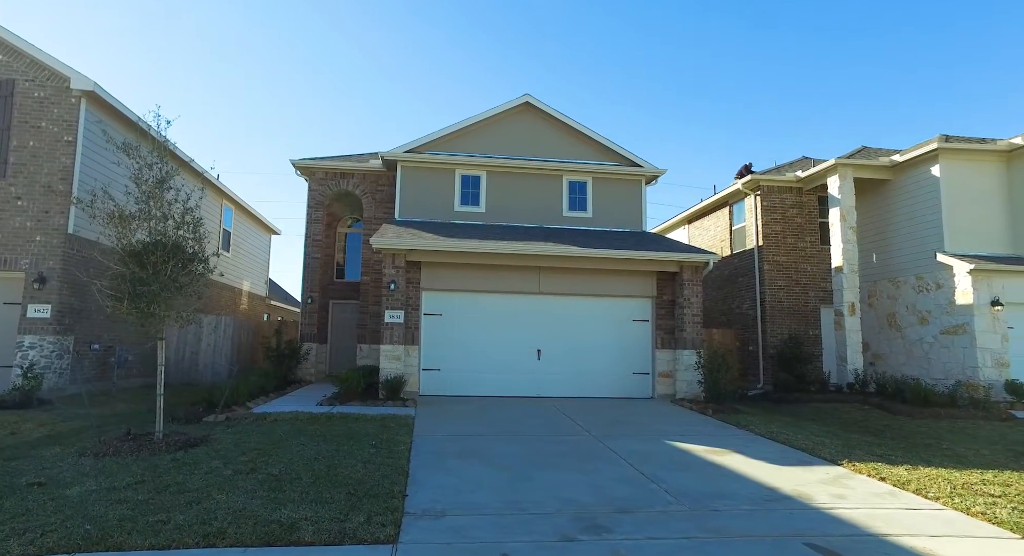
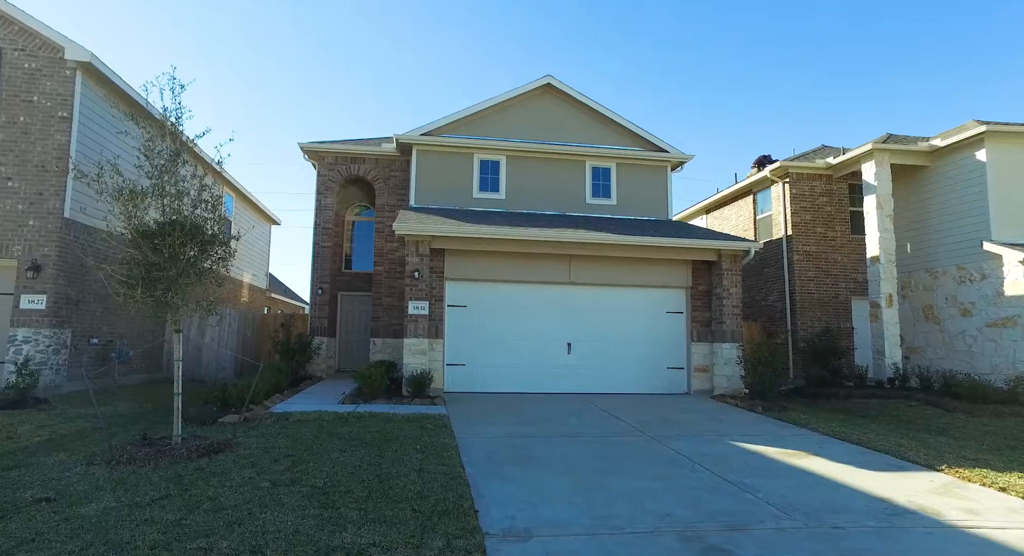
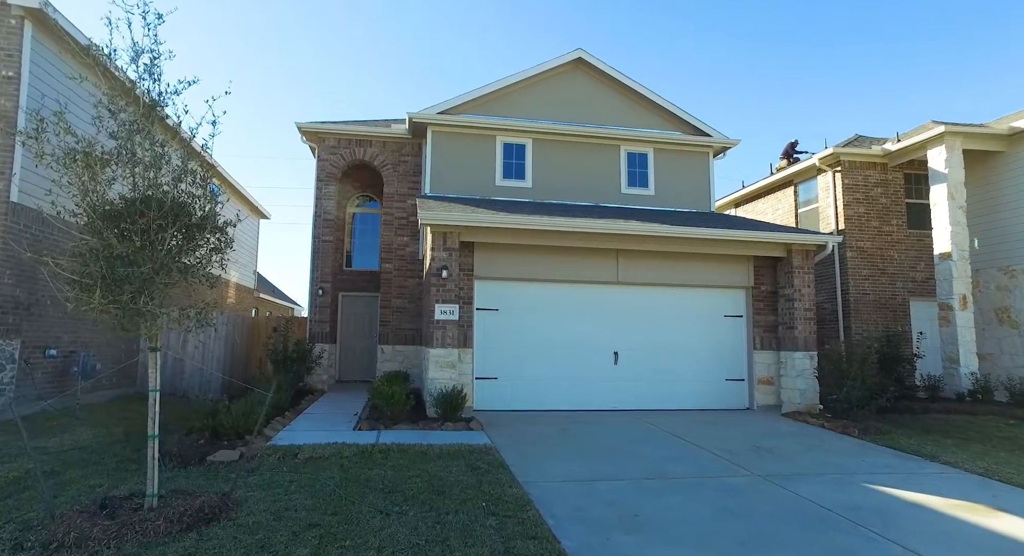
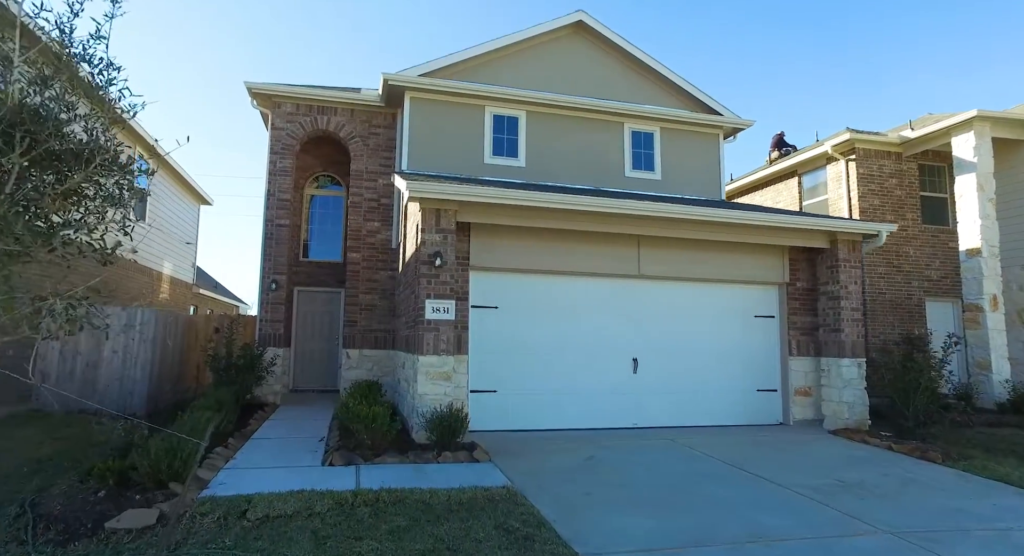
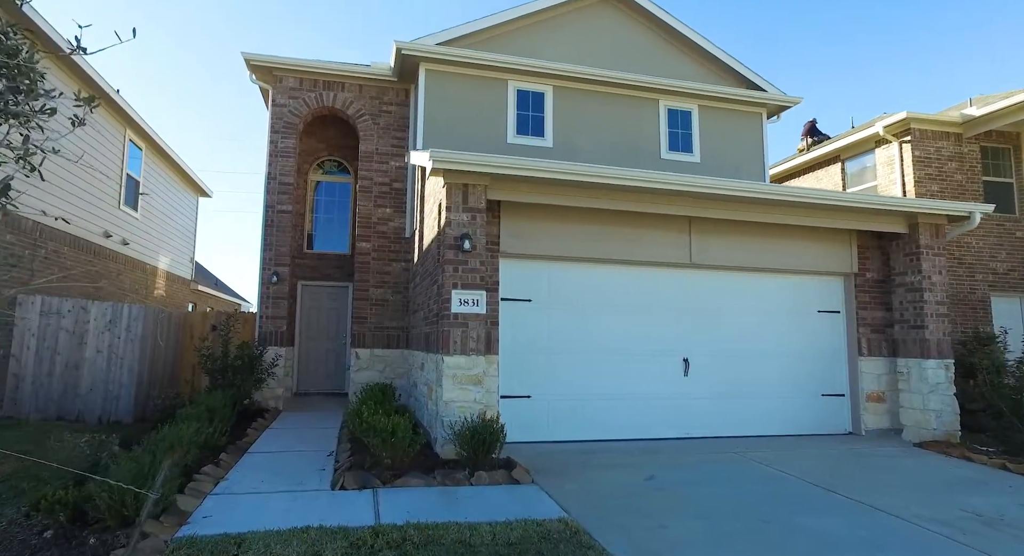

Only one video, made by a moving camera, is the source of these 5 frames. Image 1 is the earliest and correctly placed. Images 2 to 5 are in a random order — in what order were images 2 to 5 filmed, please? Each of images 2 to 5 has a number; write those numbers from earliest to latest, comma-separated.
2, 3, 4, 5
